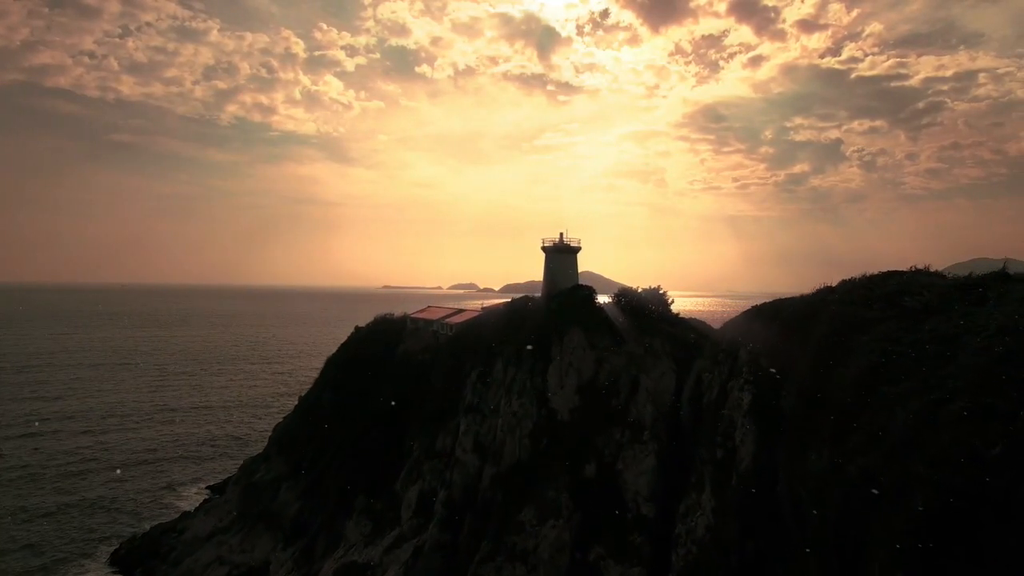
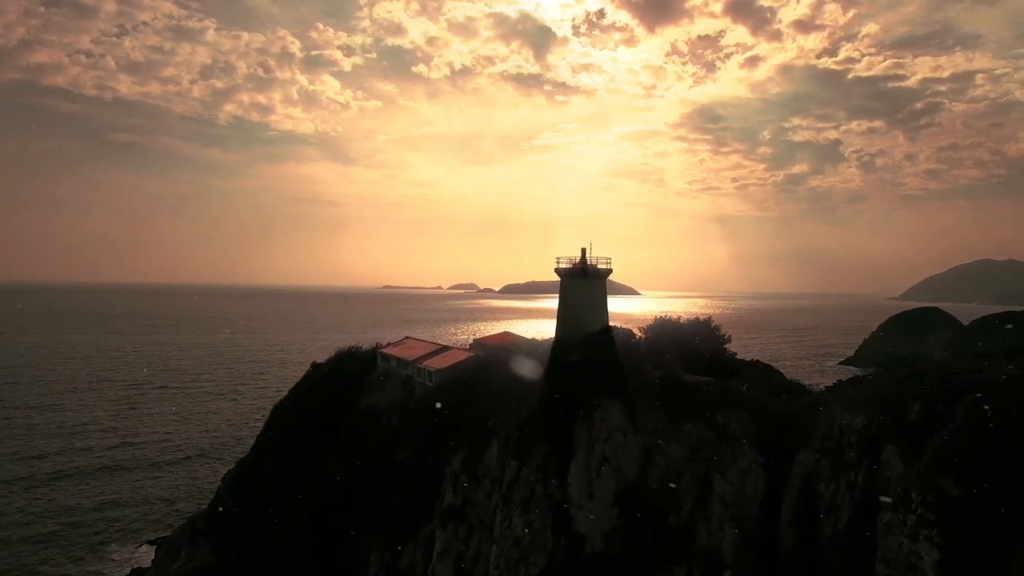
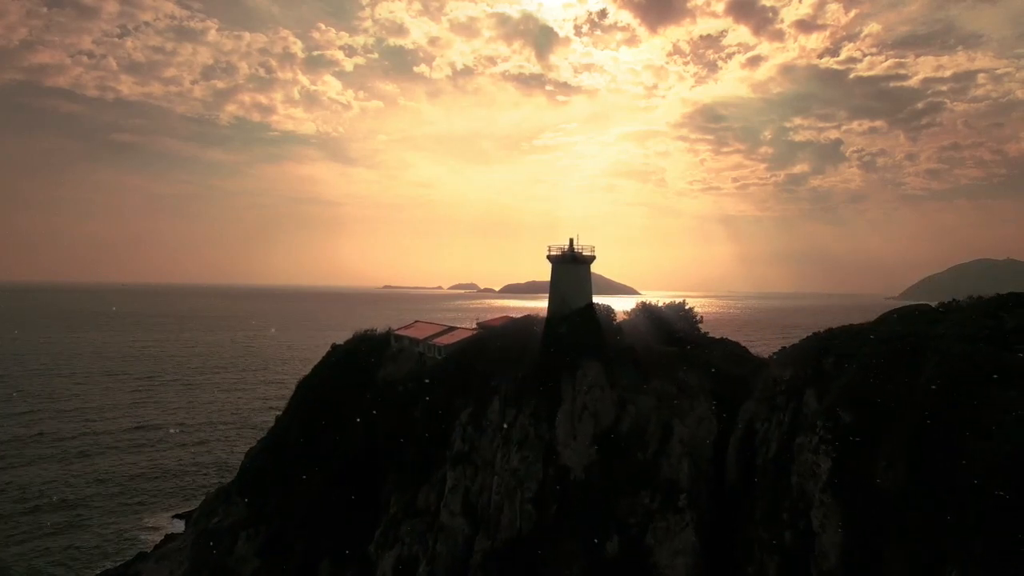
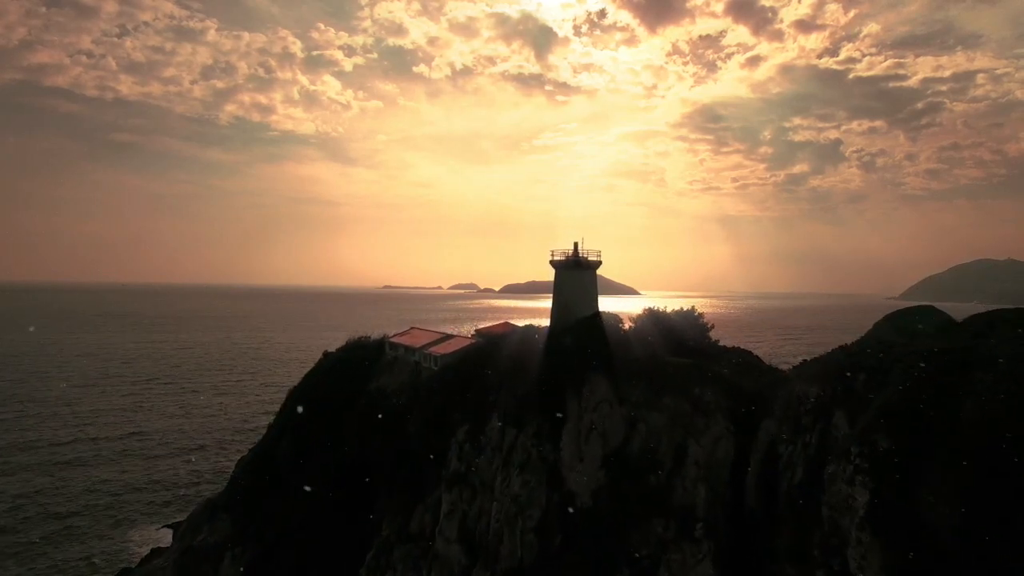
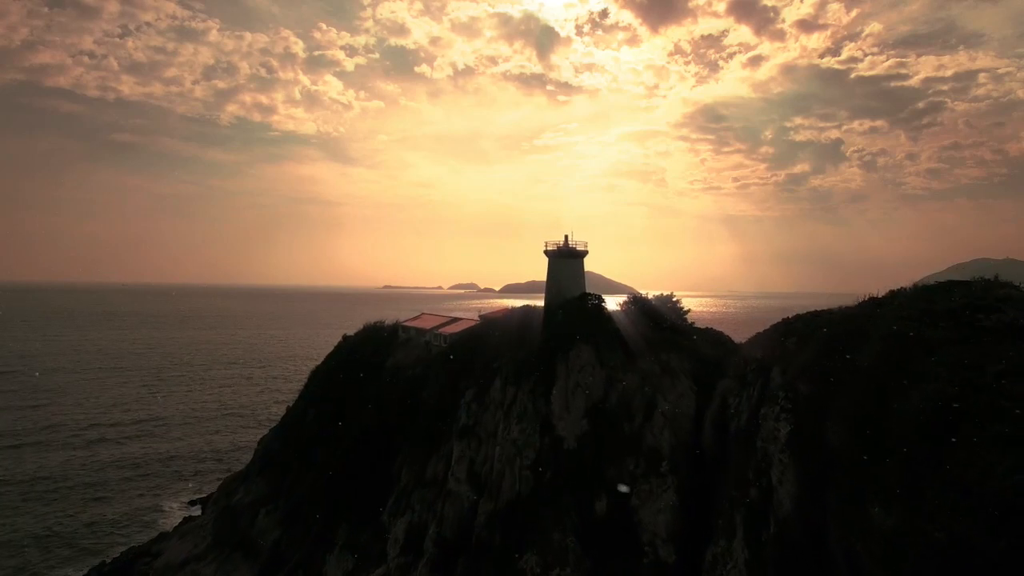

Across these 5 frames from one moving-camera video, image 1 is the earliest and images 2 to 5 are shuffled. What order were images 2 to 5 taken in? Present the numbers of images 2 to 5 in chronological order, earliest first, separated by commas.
5, 3, 4, 2
